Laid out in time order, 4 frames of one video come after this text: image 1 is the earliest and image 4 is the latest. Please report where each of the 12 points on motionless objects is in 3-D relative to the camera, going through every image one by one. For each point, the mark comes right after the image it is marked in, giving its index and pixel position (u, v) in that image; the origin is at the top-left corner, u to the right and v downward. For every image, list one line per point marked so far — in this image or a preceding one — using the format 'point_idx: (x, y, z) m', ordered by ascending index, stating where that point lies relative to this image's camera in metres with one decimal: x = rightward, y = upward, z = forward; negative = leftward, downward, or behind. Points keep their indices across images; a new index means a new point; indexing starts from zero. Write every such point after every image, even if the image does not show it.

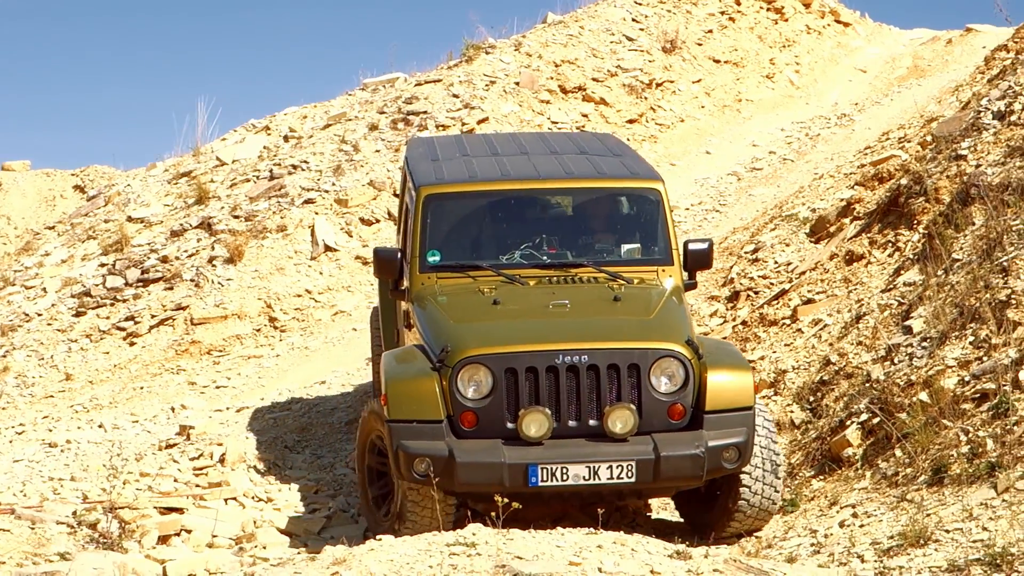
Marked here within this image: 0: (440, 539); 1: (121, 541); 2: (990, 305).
0: (-0.5, -1.7, +5.6) m
1: (-2.7, -1.8, +5.6) m
2: (+3.6, -0.1, +6.1) m
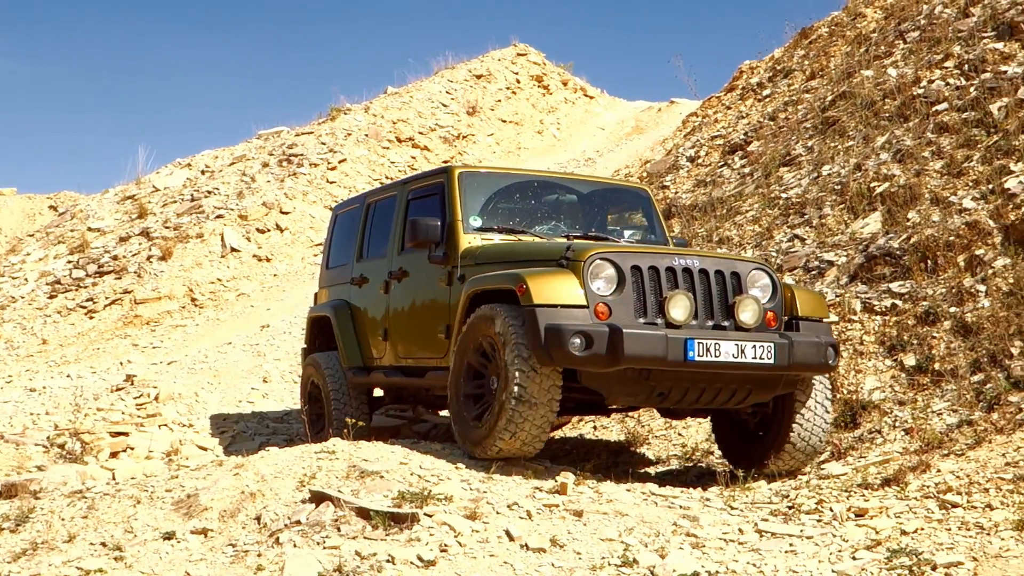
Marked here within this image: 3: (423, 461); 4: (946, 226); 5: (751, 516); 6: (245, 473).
0: (-2.0, -1.6, +7.9) m
1: (-4.2, -1.7, +7.9) m
2: (+2.1, 0.0, +8.8) m
3: (-0.8, -1.6, +7.7) m
4: (+5.0, +0.7, +9.3) m
5: (+2.0, -1.9, +6.7) m
6: (-2.5, -1.7, +7.6) m
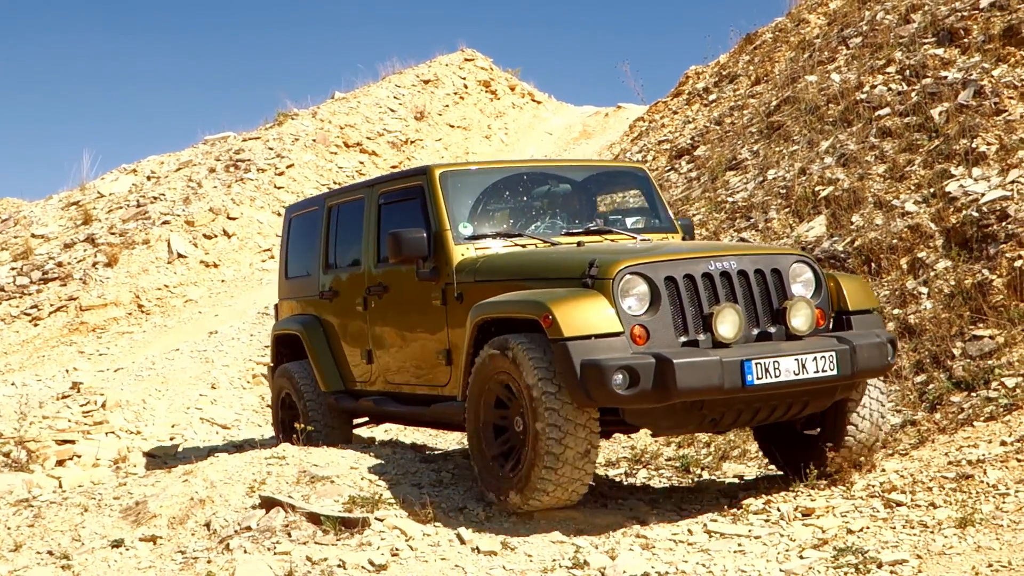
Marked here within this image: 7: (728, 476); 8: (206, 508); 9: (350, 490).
0: (-2.5, -1.6, +7.9) m
1: (-4.7, -1.7, +7.8) m
2: (+1.6, 0.0, +8.8) m
3: (-1.3, -1.7, +7.7) m
4: (+4.4, +0.7, +9.4) m
5: (+1.6, -1.9, +6.8) m
6: (-3.0, -1.8, +7.6) m
7: (+2.0, -1.8, +7.7) m
8: (-2.8, -2.0, +7.1) m
9: (-1.5, -1.8, +7.2) m
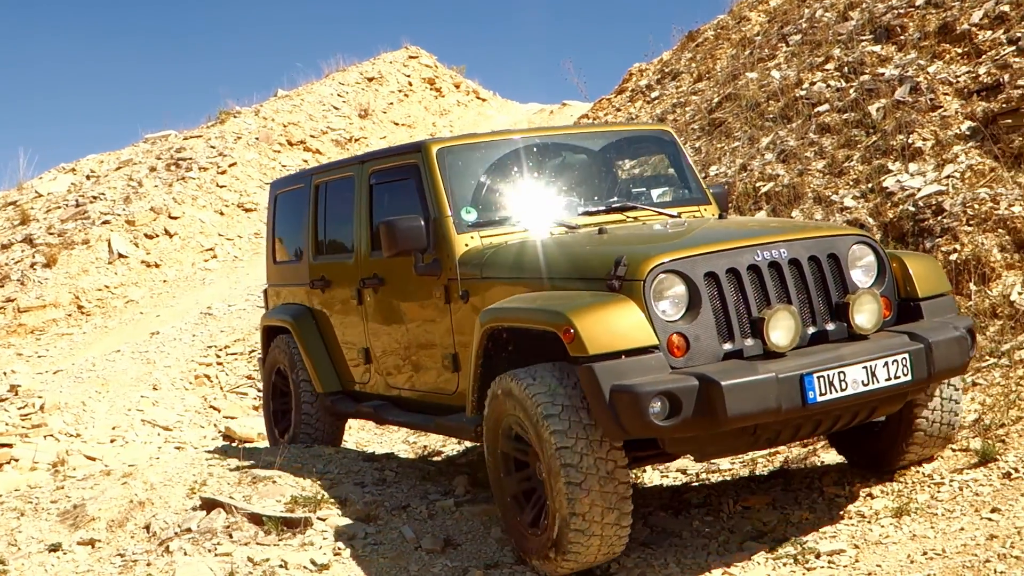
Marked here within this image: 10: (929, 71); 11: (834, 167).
0: (-3.0, -1.6, +7.9) m
1: (-5.2, -1.8, +7.7) m
2: (+1.0, 0.0, +8.9) m
3: (-1.9, -1.7, +7.7) m
4: (+3.8, +0.8, +9.5) m
5: (+1.1, -1.9, +6.9) m
6: (-3.5, -1.8, +7.5) m
7: (+1.5, -1.8, +7.7) m
8: (-3.3, -2.0, +7.1) m
9: (-2.0, -1.8, +7.2) m
10: (+5.8, +3.0, +11.0) m
11: (+4.3, +1.6, +10.4) m
